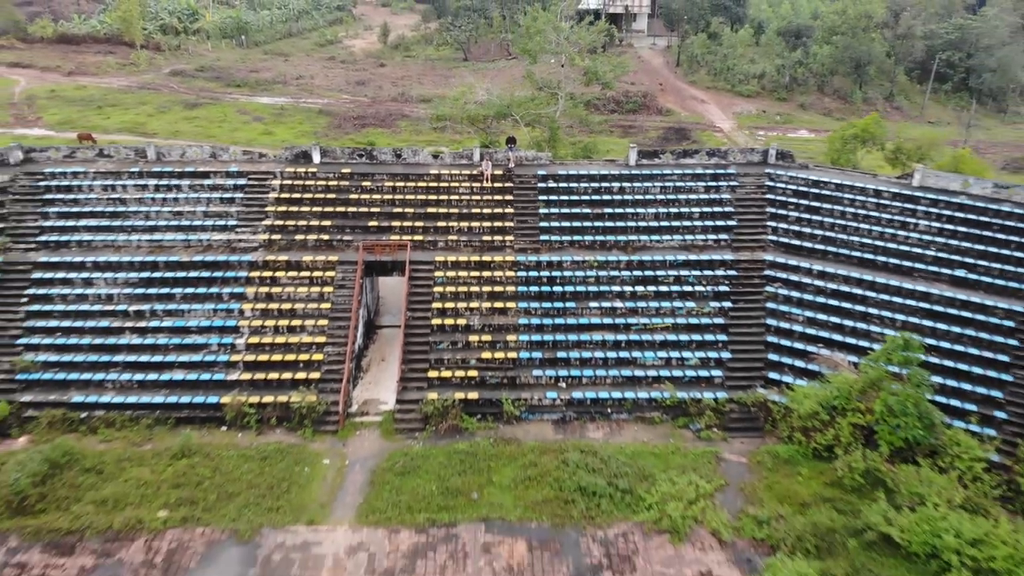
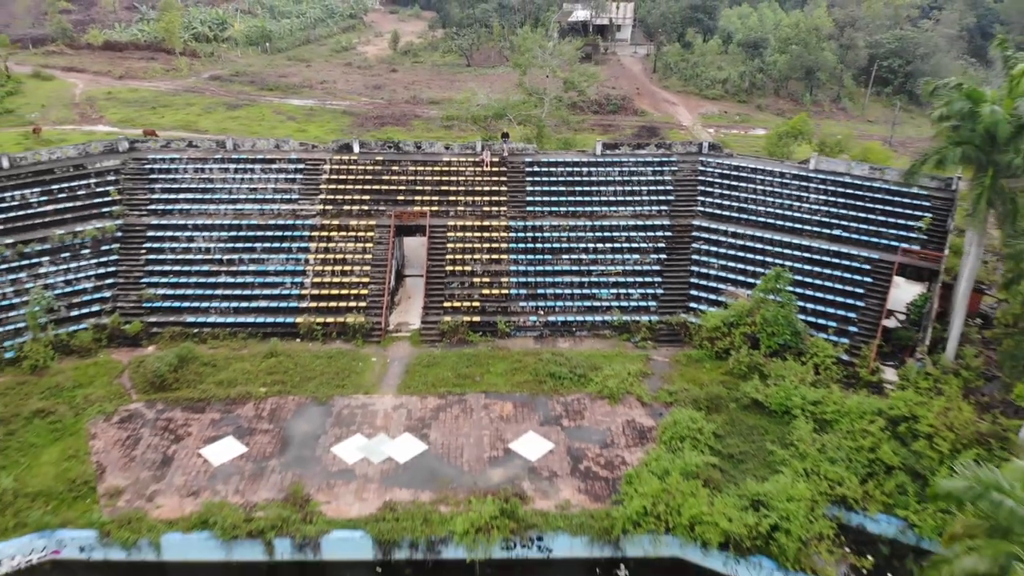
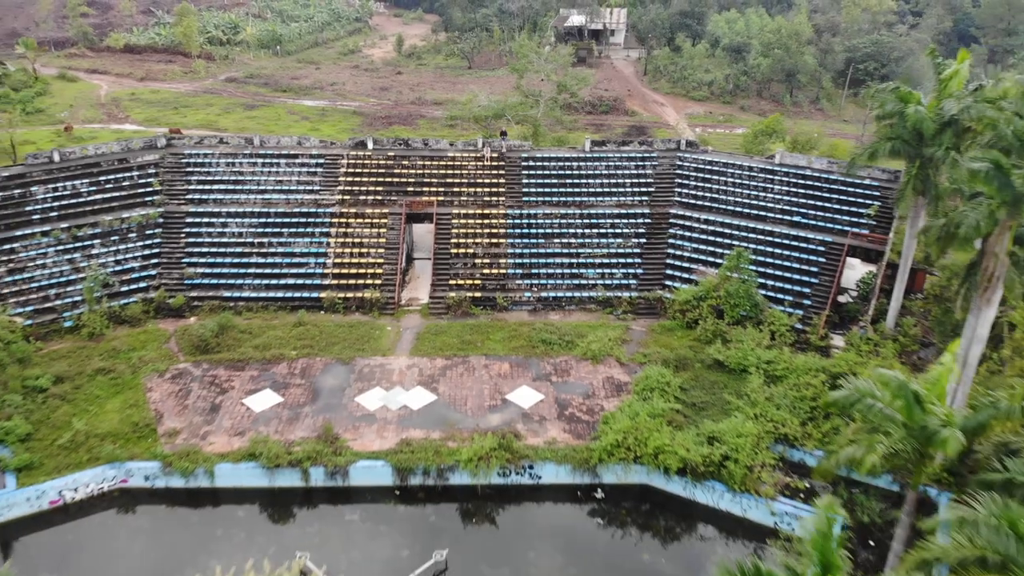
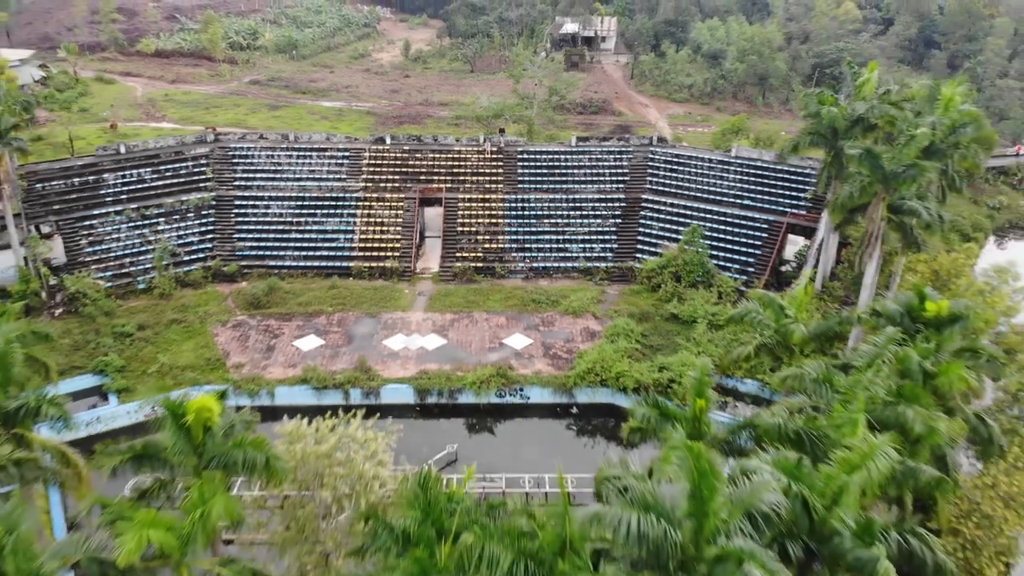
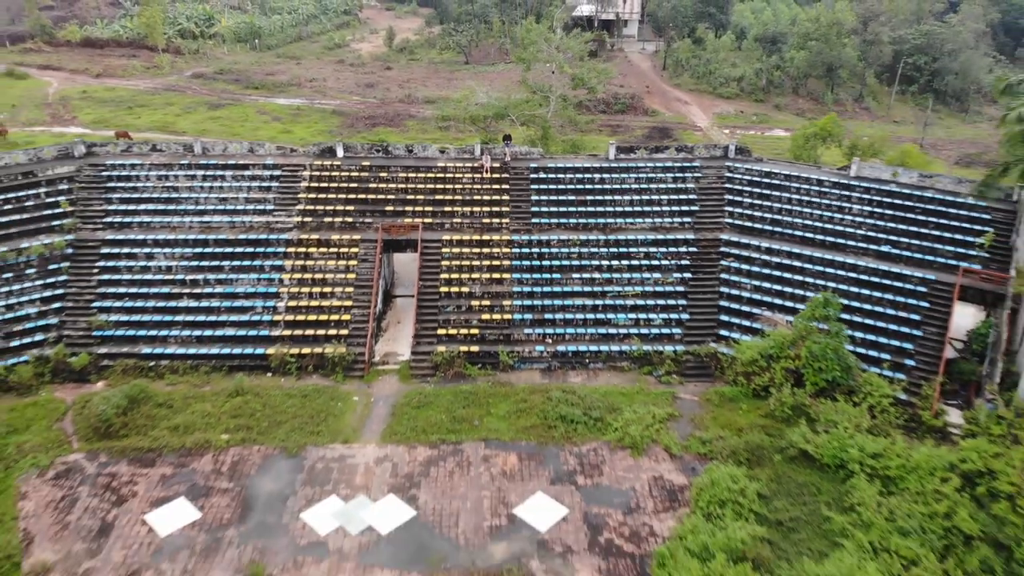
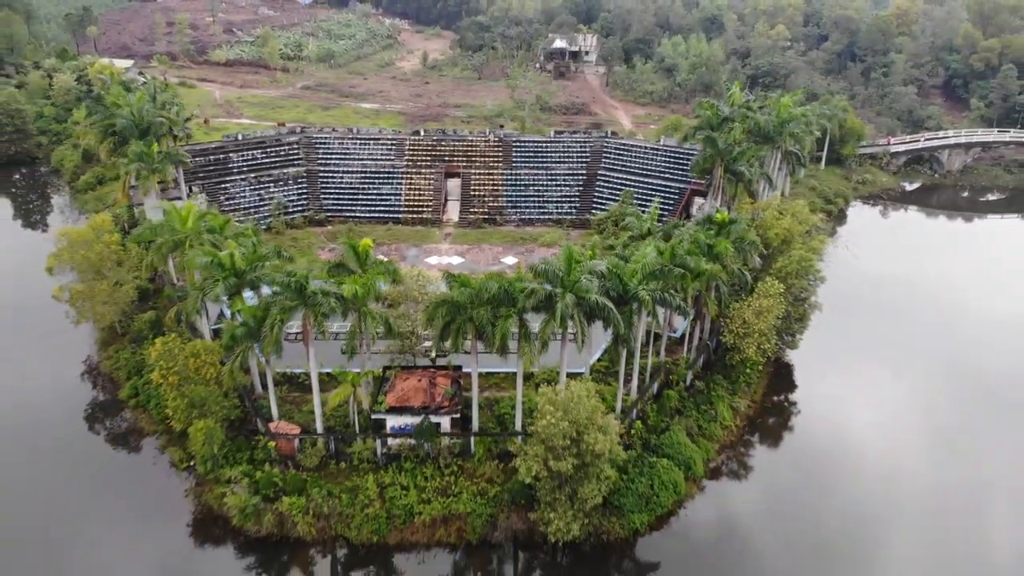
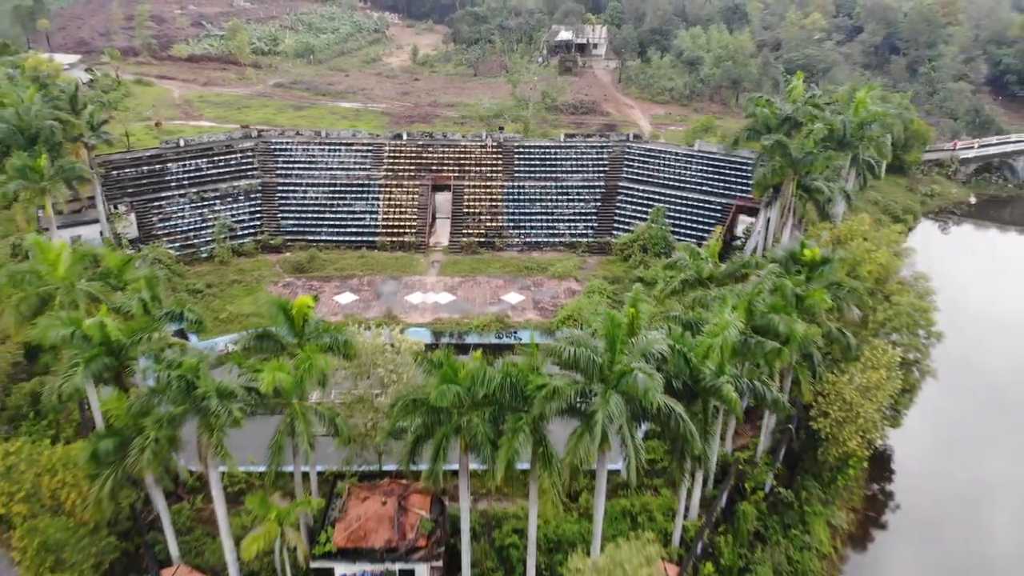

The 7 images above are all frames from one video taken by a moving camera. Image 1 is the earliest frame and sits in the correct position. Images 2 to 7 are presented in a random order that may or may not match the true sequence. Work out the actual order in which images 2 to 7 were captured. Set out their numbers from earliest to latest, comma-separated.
5, 2, 3, 4, 7, 6
